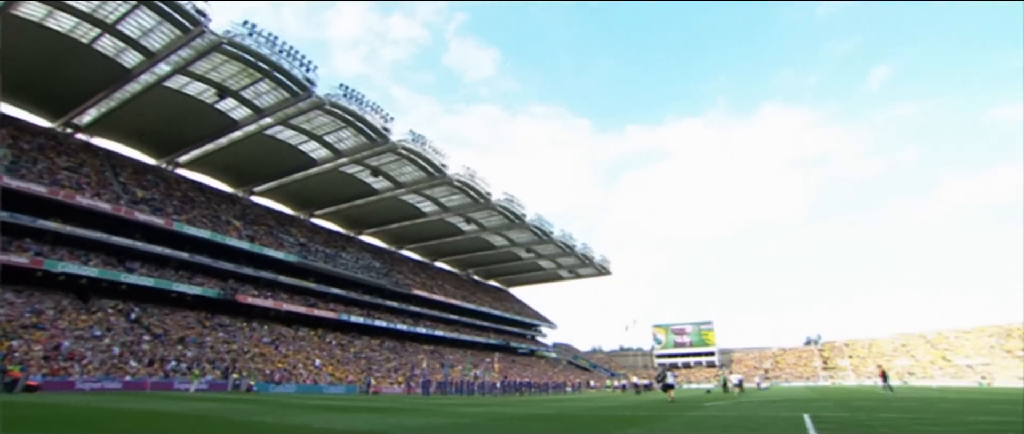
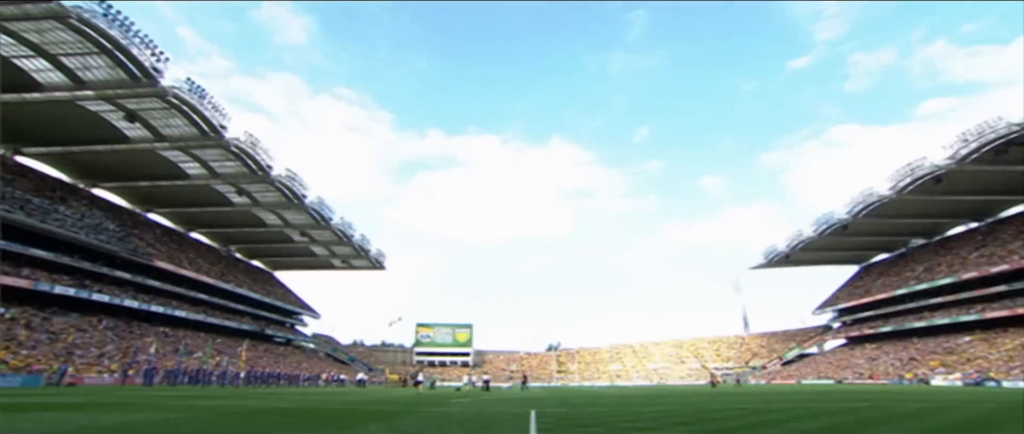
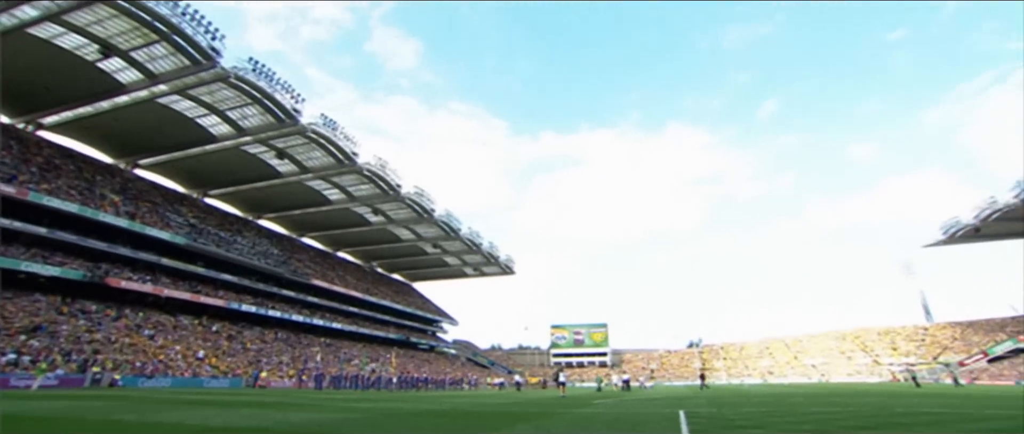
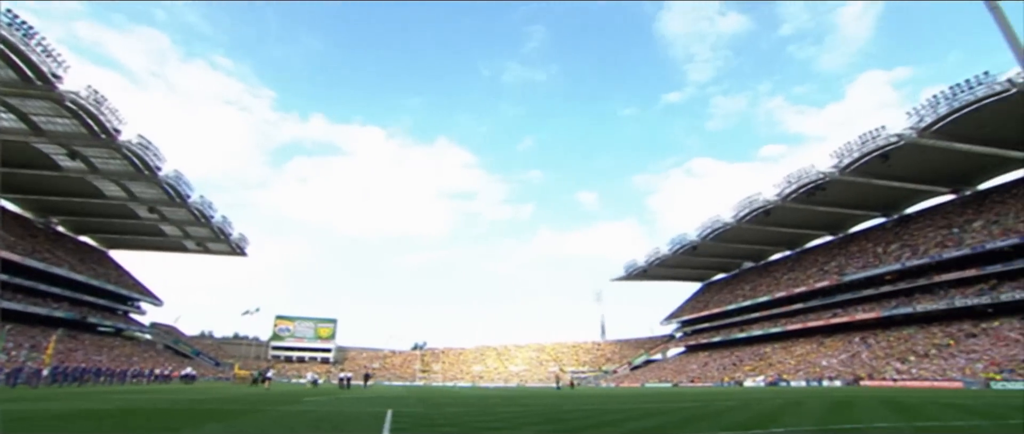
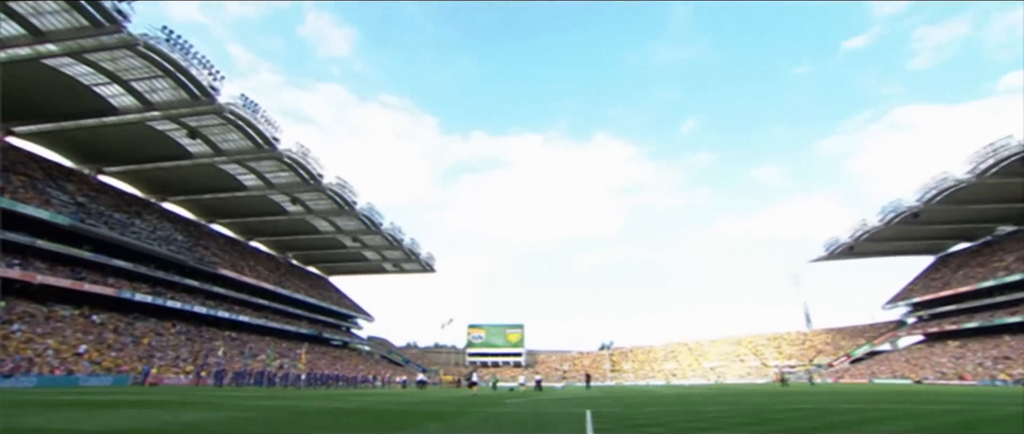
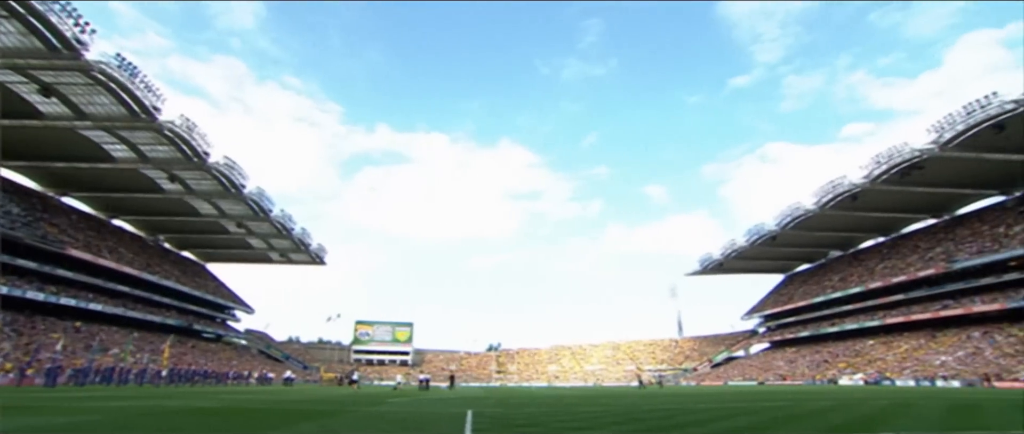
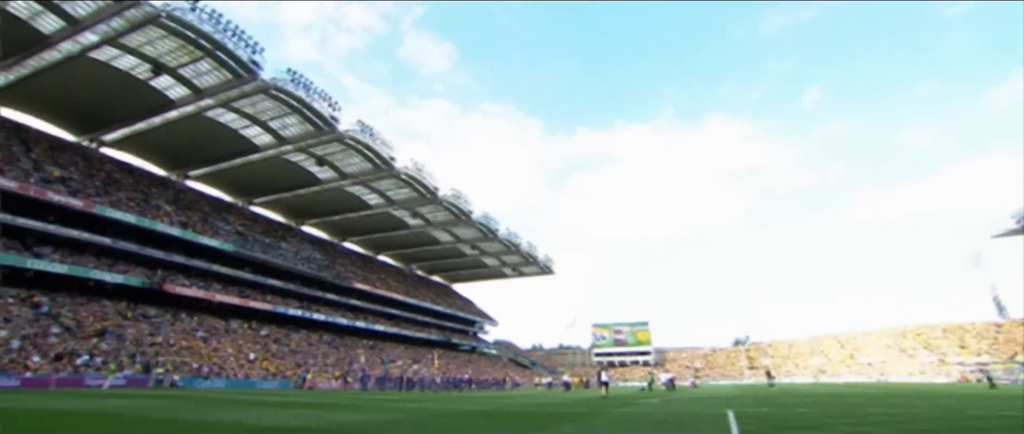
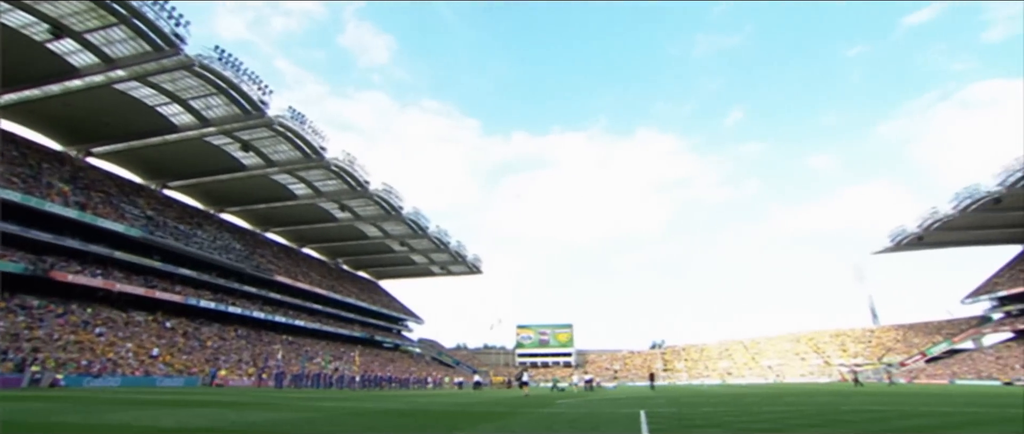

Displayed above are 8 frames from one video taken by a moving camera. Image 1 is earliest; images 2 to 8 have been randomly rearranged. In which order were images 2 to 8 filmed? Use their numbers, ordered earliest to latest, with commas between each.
7, 3, 8, 5, 2, 6, 4
